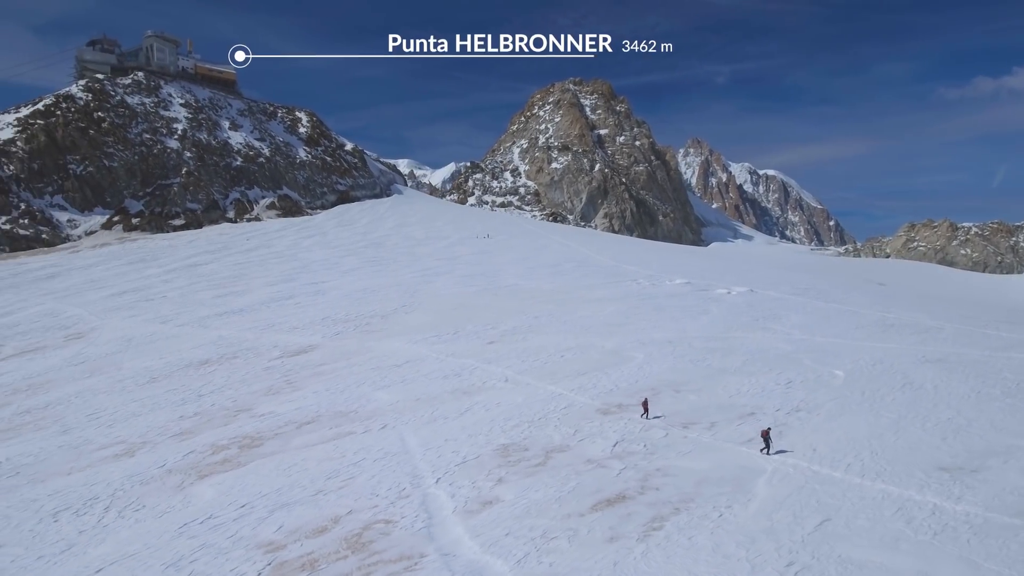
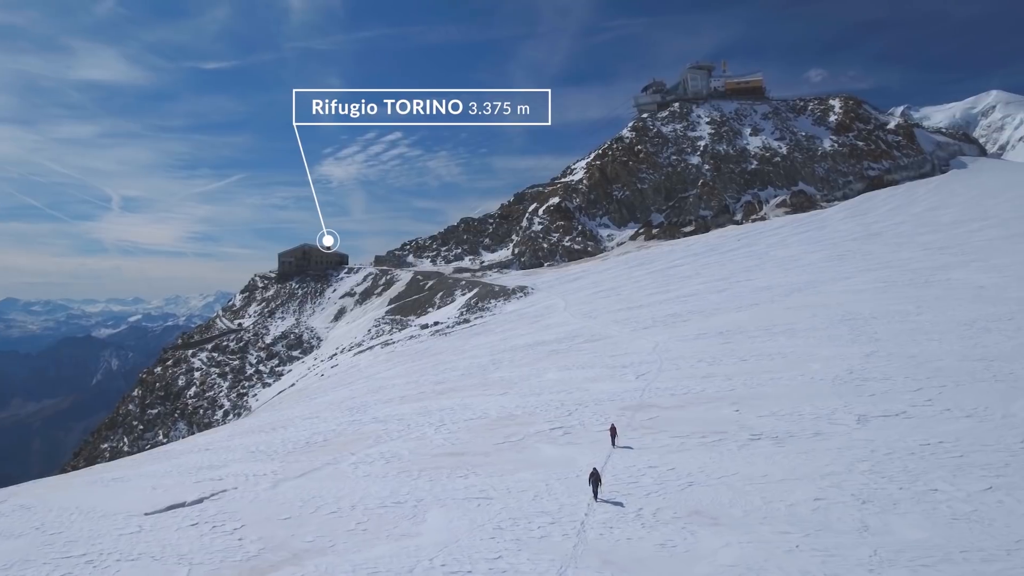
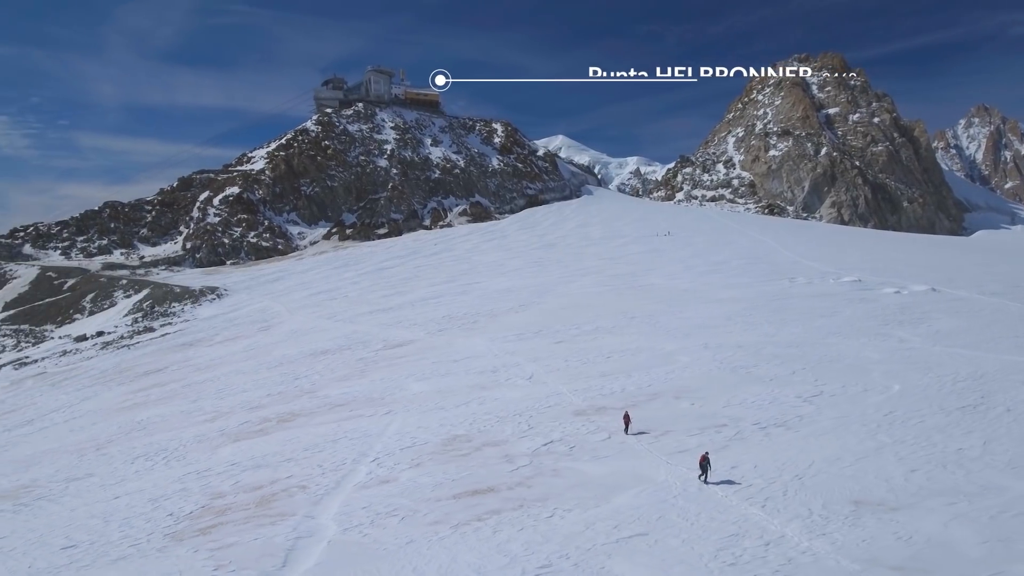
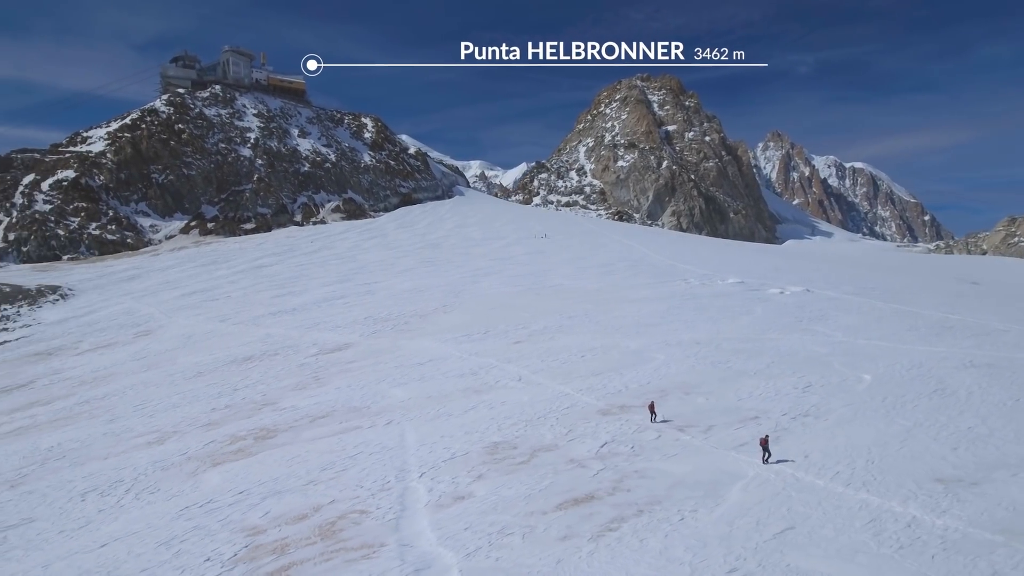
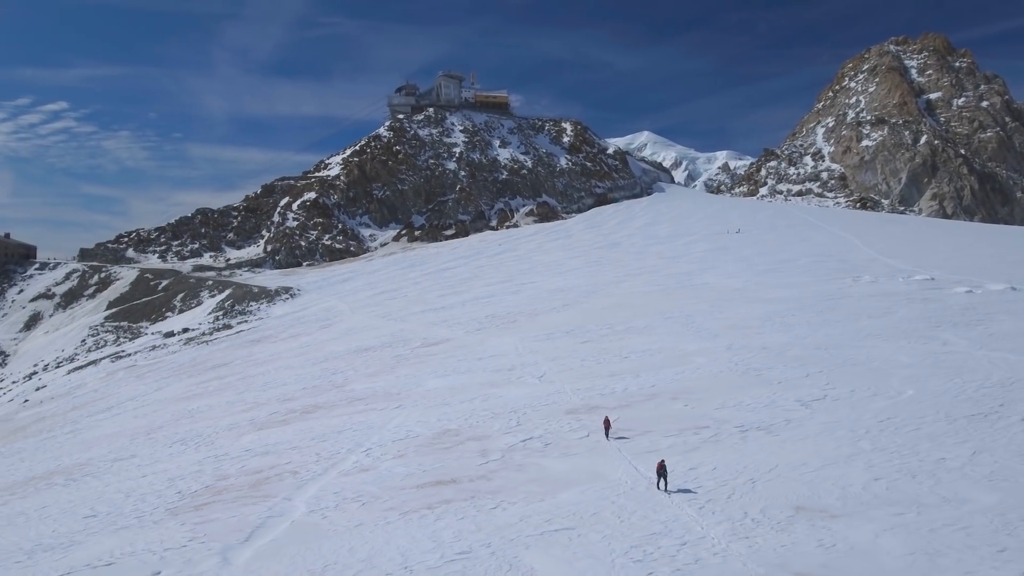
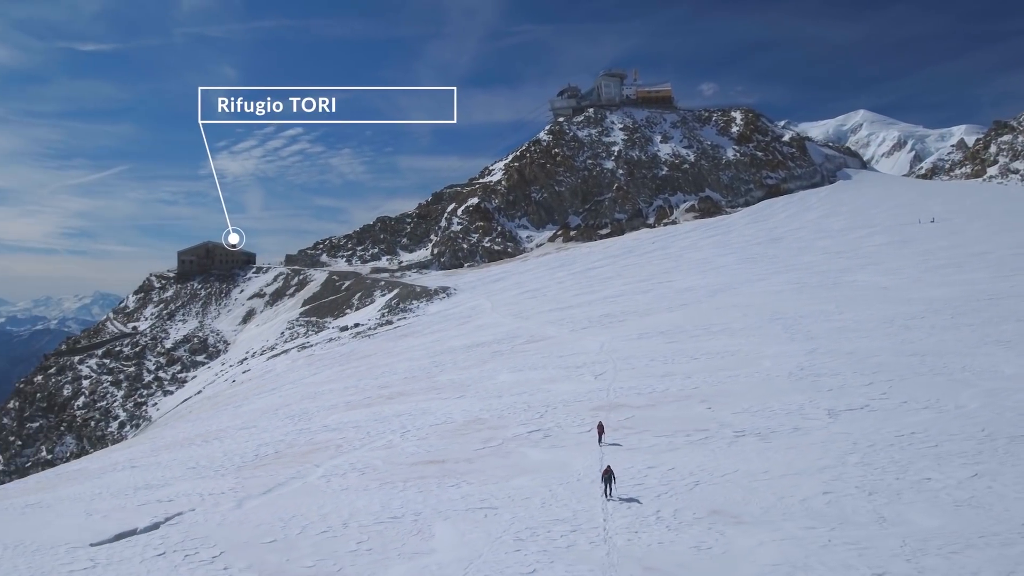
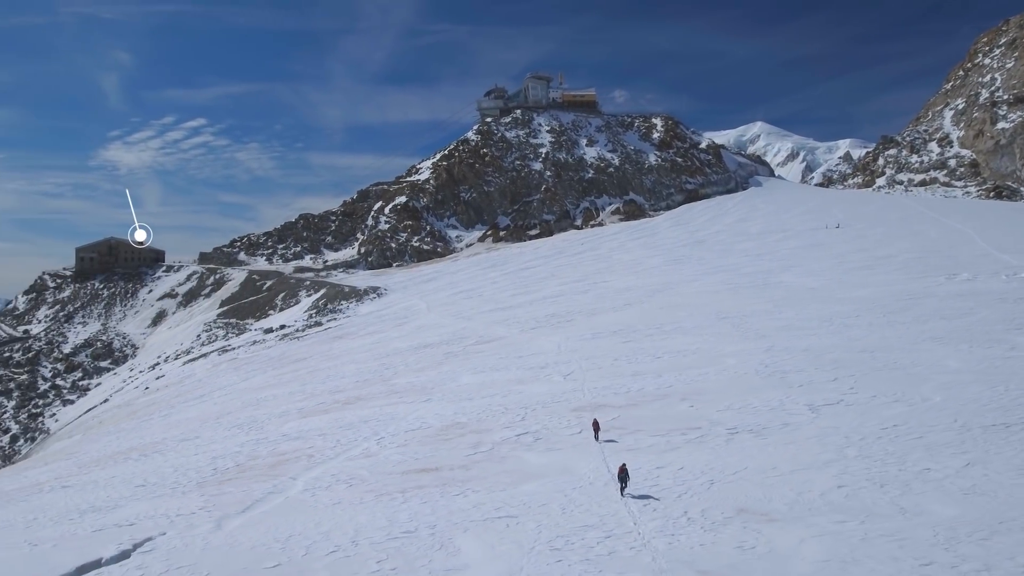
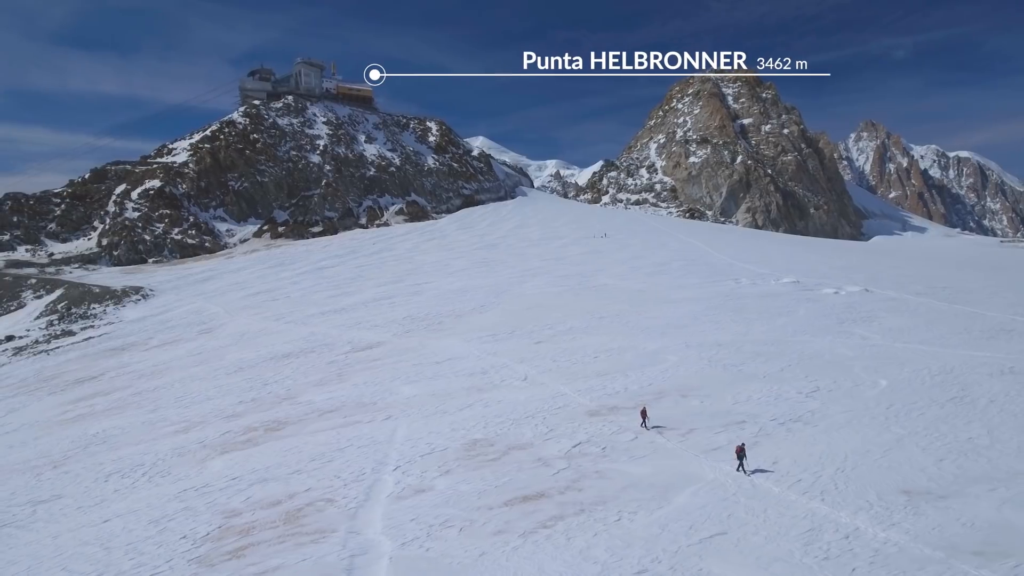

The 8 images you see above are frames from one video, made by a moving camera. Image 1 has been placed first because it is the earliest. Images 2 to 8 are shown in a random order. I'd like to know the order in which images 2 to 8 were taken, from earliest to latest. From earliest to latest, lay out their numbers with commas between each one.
4, 8, 3, 5, 7, 6, 2
